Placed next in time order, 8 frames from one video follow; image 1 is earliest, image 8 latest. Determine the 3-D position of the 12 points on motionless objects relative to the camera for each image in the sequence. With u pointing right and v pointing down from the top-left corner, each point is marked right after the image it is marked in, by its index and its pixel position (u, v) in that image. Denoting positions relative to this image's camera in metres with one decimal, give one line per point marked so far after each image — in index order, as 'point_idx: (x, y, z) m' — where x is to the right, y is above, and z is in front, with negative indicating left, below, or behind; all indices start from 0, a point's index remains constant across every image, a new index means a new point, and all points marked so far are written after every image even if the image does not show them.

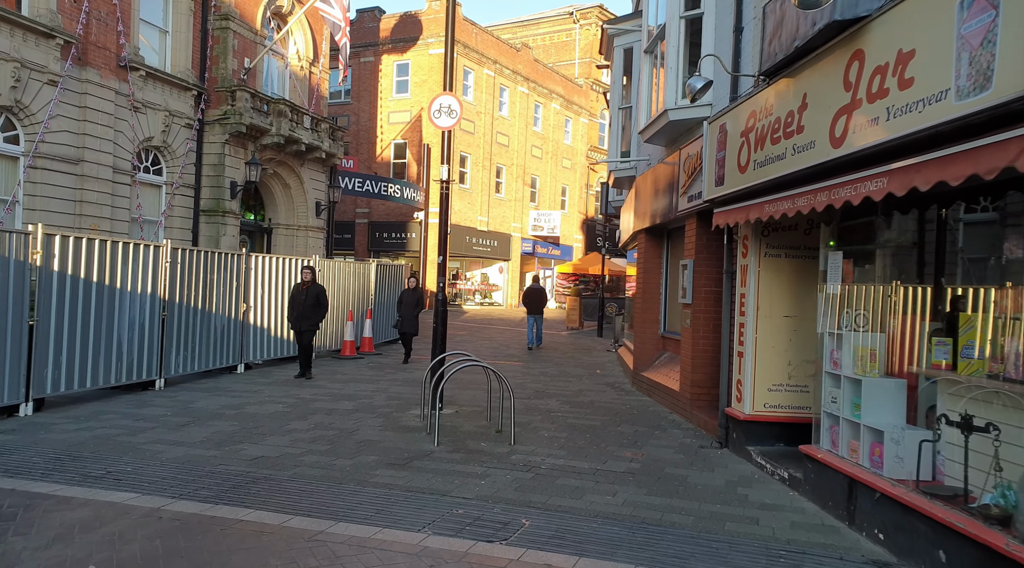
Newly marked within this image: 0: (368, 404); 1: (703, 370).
0: (-1.7, -1.4, +10.0) m
1: (+2.1, -0.9, +9.3) m
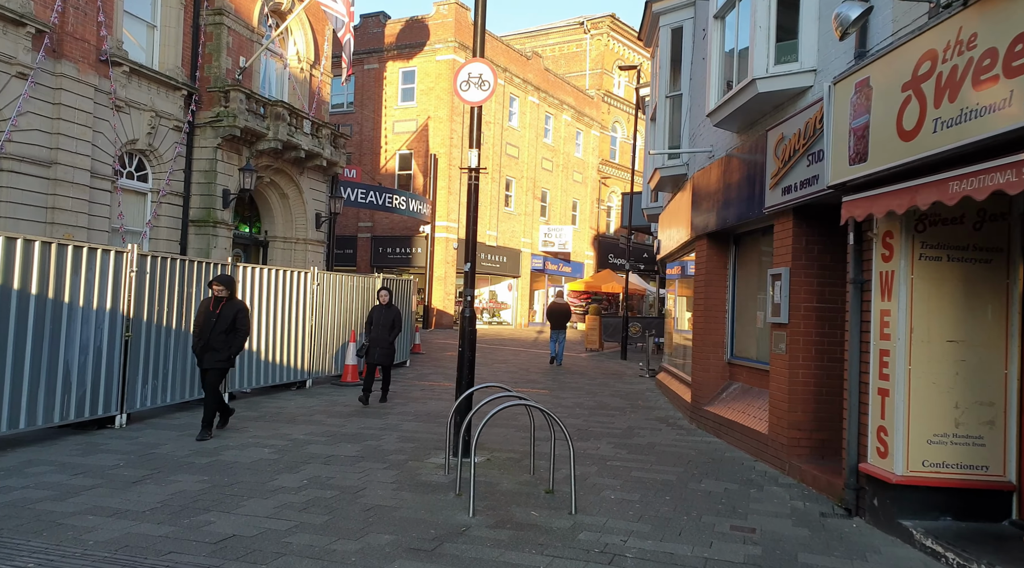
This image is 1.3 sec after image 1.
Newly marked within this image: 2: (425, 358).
0: (-1.3, -1.6, +8.0) m
1: (+2.5, -1.1, +7.3) m
2: (-2.0, -1.8, +19.5) m
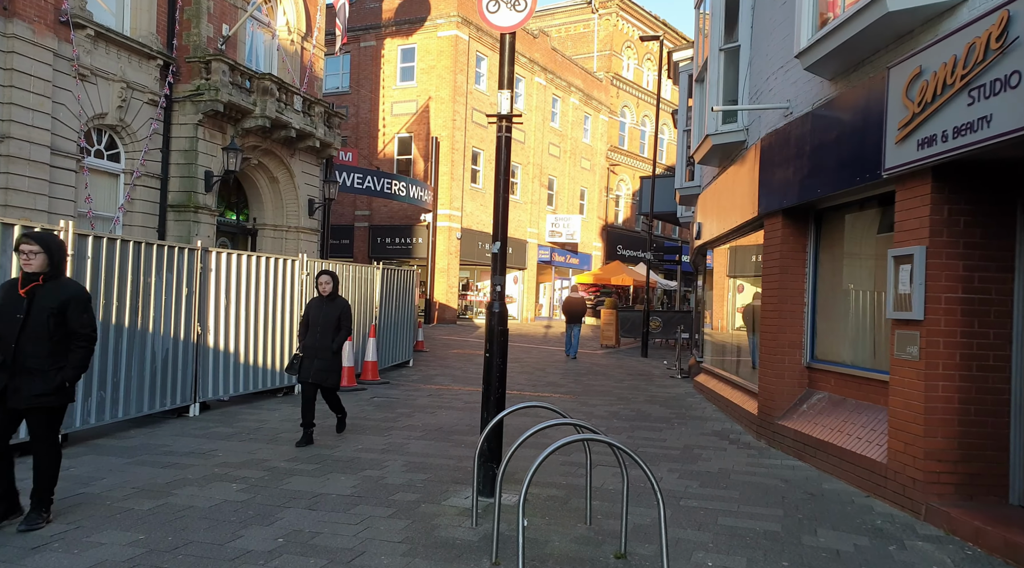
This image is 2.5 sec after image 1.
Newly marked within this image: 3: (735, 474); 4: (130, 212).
0: (-1.0, -1.5, +6.2) m
1: (+2.8, -1.0, +5.5) m
2: (-1.8, -1.6, +17.7) m
3: (+1.8, -1.5, +6.9) m
4: (-7.8, +1.5, +17.3) m
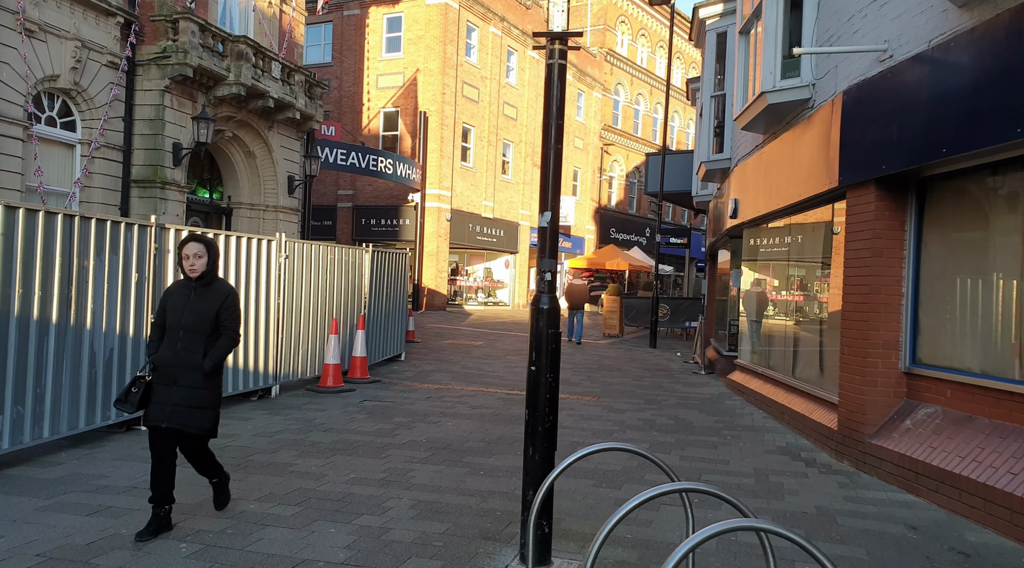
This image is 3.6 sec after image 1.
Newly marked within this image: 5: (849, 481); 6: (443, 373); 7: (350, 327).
0: (-0.7, -1.4, +4.6) m
1: (+3.1, -0.9, +3.9) m
2: (-1.7, -1.3, +16.1) m
3: (+2.1, -1.5, +5.3) m
4: (-7.7, +1.8, +15.4) m
5: (+2.5, -1.5, +6.2) m
6: (-1.1, -1.3, +12.9) m
7: (-2.3, -0.6, +12.0) m
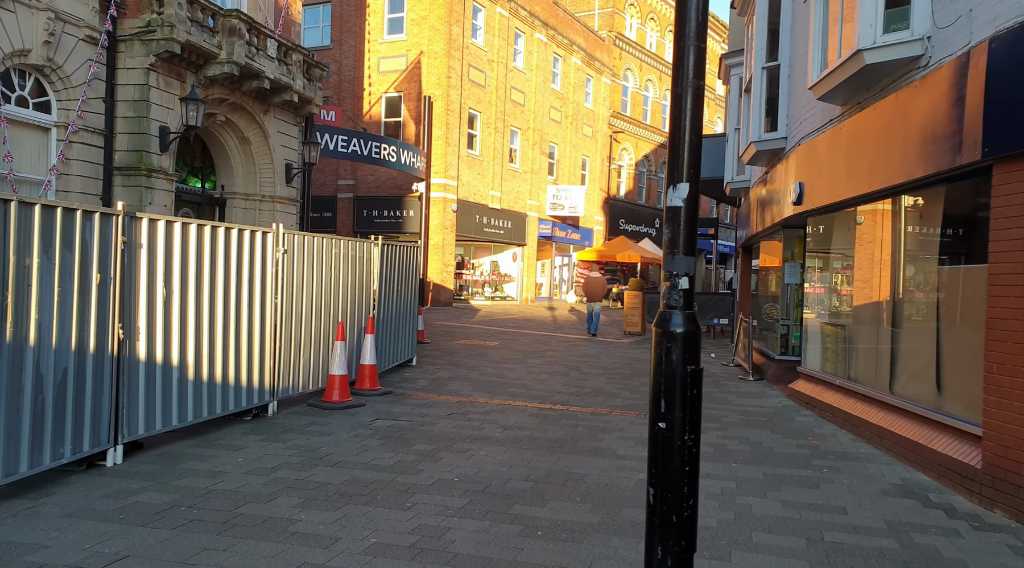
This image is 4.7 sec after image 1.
0: (-0.3, -1.4, +3.1) m
1: (+3.5, -0.9, +2.5) m
2: (-1.4, -1.2, +14.6) m
3: (+2.5, -1.5, +3.9) m
4: (-7.4, +1.8, +13.9) m
5: (+2.9, -1.5, +4.8) m
6: (-0.7, -1.3, +11.4) m
7: (-1.9, -0.6, +10.5) m
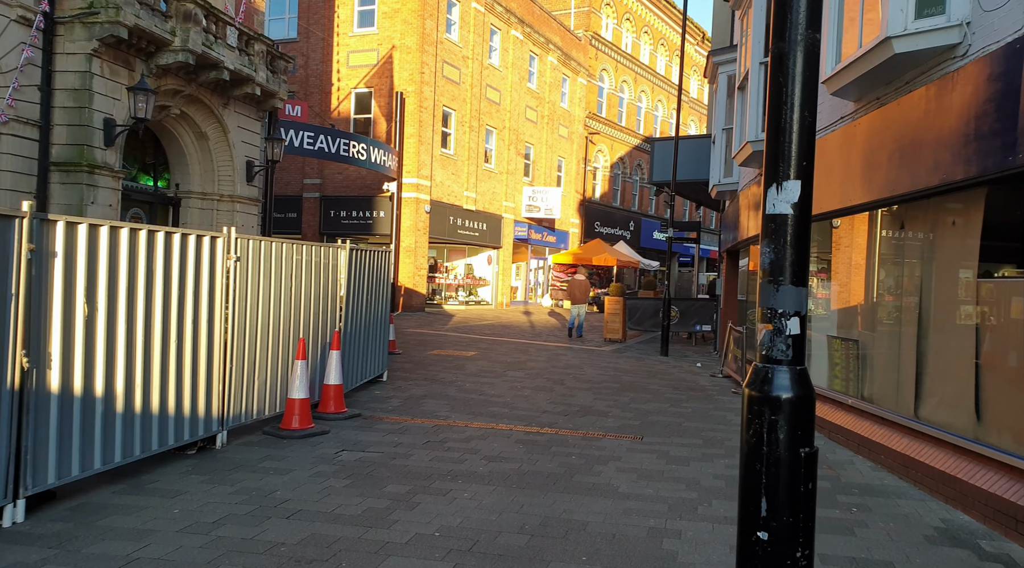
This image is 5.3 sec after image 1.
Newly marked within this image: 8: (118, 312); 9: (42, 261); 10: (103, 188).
0: (-0.3, -1.5, +2.1) m
1: (+3.5, -1.0, +1.6) m
2: (-1.7, -1.3, +13.5) m
3: (+2.5, -1.6, +2.9) m
4: (-7.7, +1.7, +12.6) m
5: (+2.9, -1.6, +3.8) m
6: (-0.9, -1.4, +10.4) m
7: (-2.1, -0.7, +9.4) m
8: (-2.8, -0.2, +6.0) m
9: (-3.0, +0.2, +5.3) m
10: (-6.7, +1.5, +13.9) m
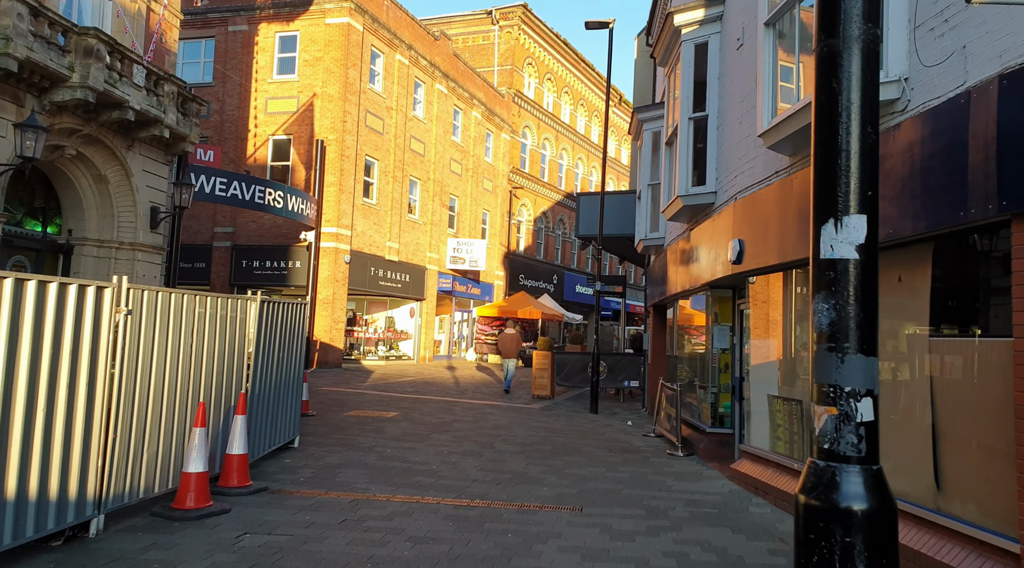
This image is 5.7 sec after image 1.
0: (-0.3, -1.6, +1.3) m
1: (+3.5, -1.1, +1.1) m
2: (-2.8, -2.1, +12.5) m
3: (+2.3, -1.8, +2.3) m
4: (-8.7, +0.9, +11.3) m
5: (+2.6, -1.8, +3.3) m
6: (-1.7, -2.0, +9.4) m
7: (-2.8, -1.3, +8.4) m
8: (-3.2, -0.6, +5.0) m
9: (-3.3, -0.2, +4.3) m
10: (-7.8, +0.7, +12.6) m
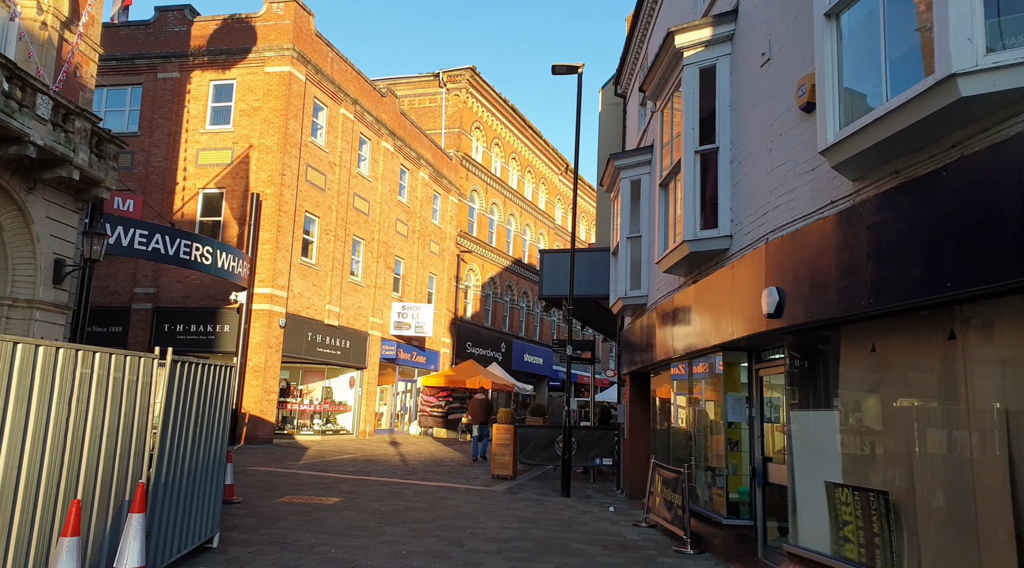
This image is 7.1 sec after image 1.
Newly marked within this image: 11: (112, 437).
0: (+0.1, -1.5, -0.7) m
1: (+3.9, -1.0, -0.5) m
2: (-3.2, -2.9, +10.3) m
3: (+2.7, -1.7, +0.6) m
4: (-9.0, +0.3, +8.8) m
5: (+2.9, -1.8, +1.5) m
6: (-1.9, -2.6, +7.3) m
7: (-2.9, -1.7, +6.3) m
8: (-3.0, -0.7, +2.9) m
9: (-3.1, -0.2, +2.2) m
10: (-8.2, 0.0, +10.2) m
11: (-2.9, -1.1, +6.1) m
